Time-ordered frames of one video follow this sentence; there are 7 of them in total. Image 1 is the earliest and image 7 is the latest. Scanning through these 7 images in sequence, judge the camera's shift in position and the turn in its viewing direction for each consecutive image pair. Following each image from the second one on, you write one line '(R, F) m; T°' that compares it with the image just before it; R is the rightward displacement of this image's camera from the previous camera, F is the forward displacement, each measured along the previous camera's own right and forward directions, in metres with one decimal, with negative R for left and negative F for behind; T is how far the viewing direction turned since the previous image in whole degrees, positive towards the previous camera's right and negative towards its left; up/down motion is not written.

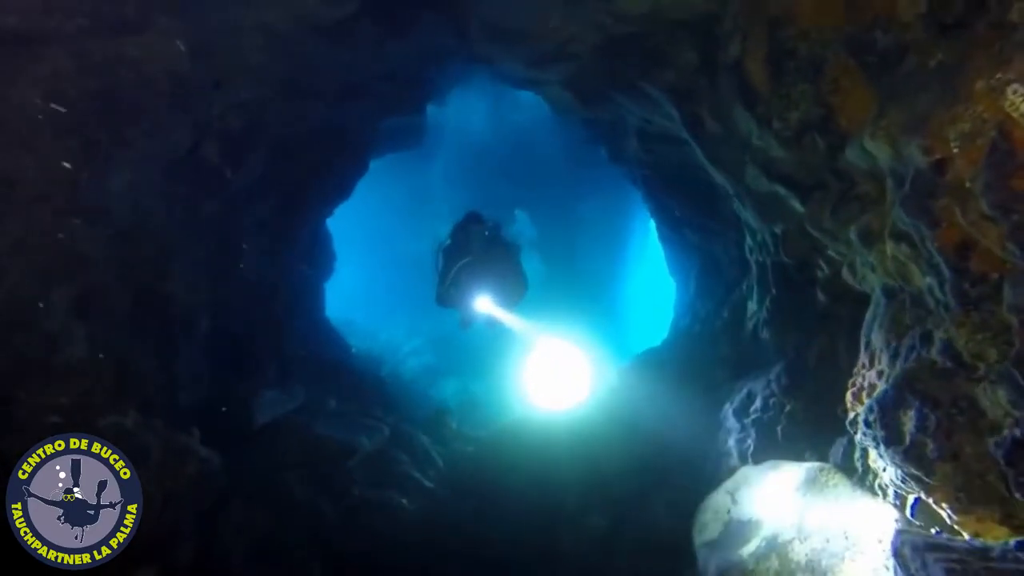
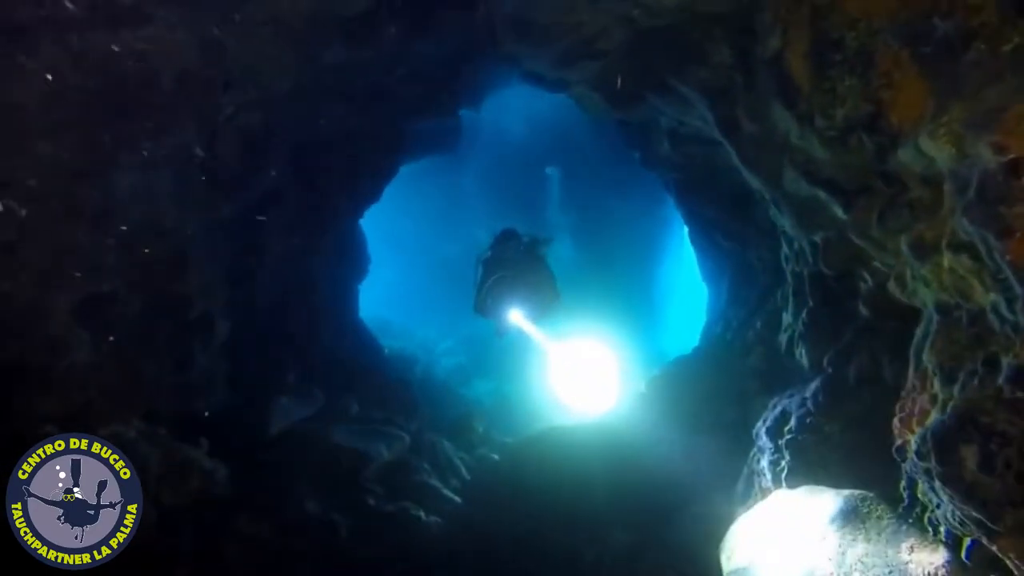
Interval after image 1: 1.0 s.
(+0.1, +0.3) m; -2°
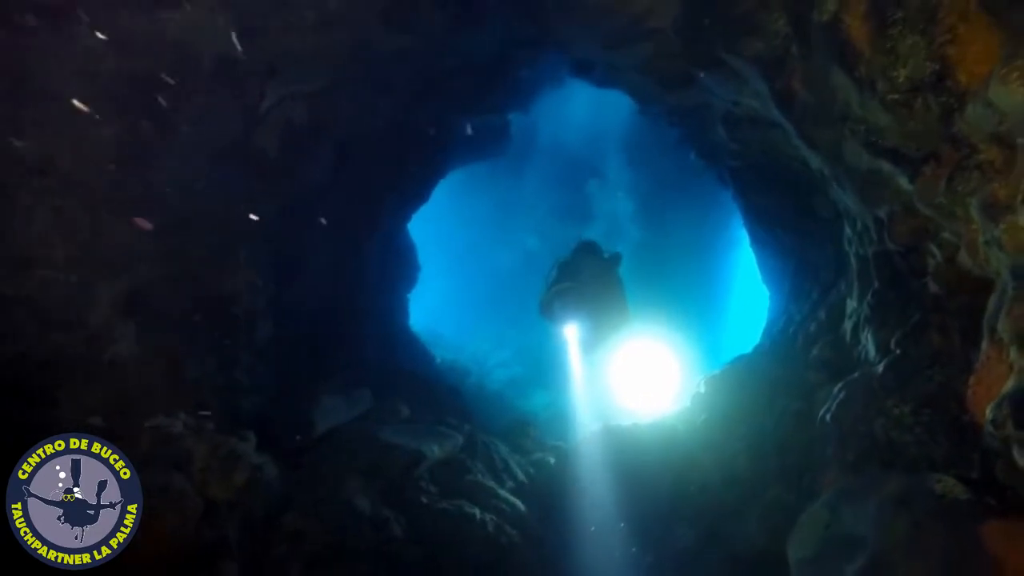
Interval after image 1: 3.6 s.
(0.0, +0.1) m; -4°
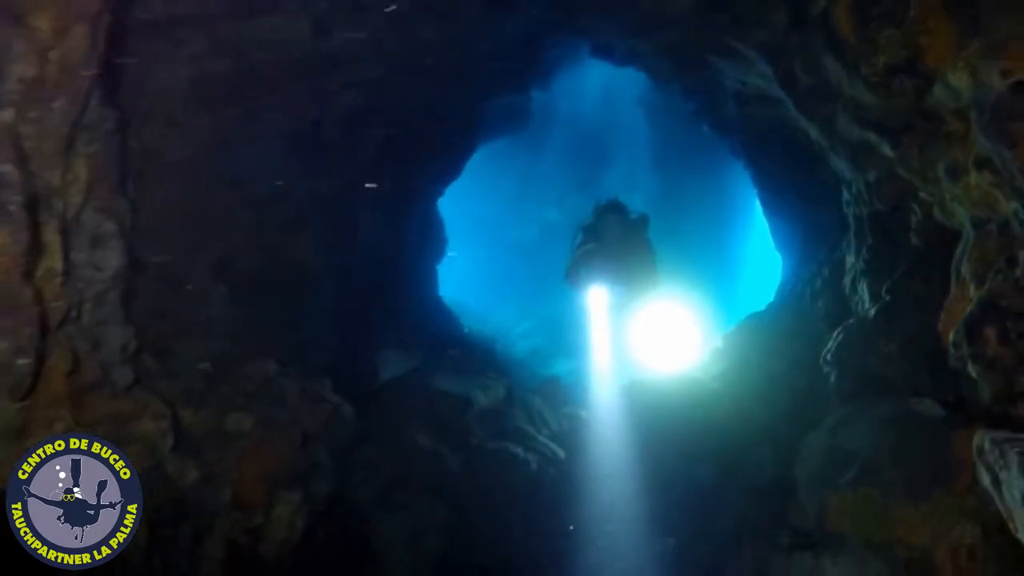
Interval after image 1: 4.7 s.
(-0.2, -0.7) m; -1°
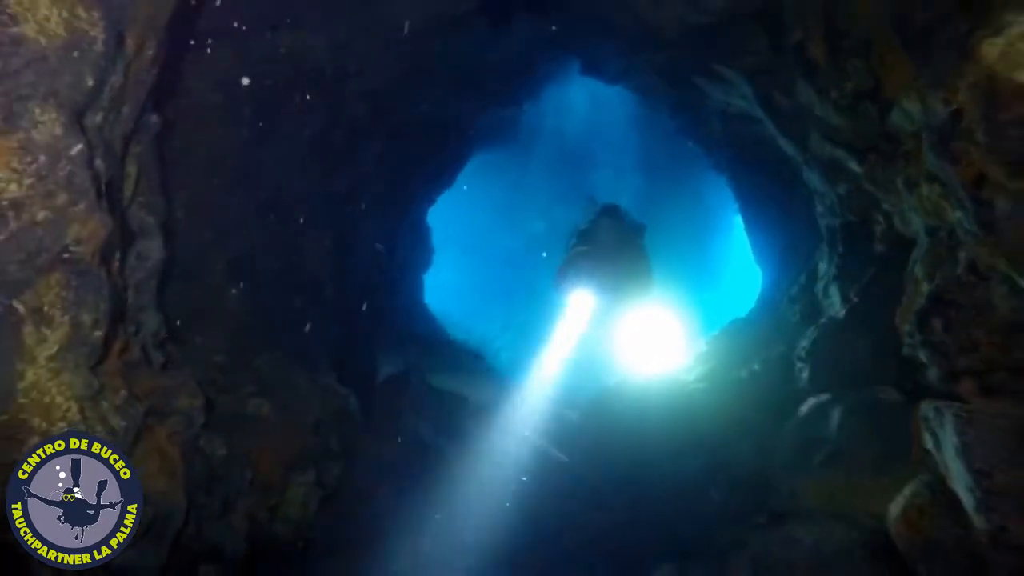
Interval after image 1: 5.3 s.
(-0.1, -0.4) m; +2°
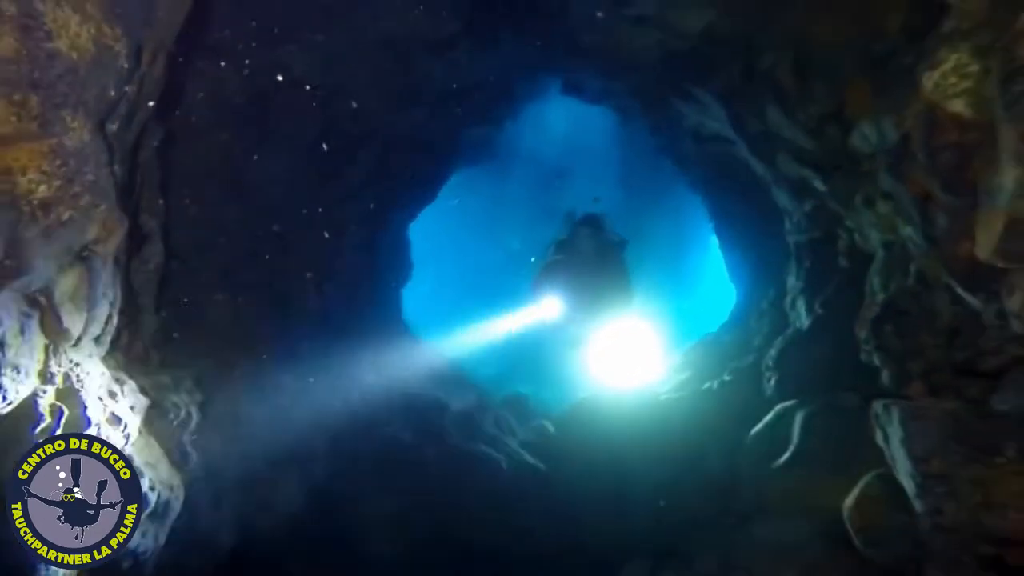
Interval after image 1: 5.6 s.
(0.0, -0.3) m; +2°
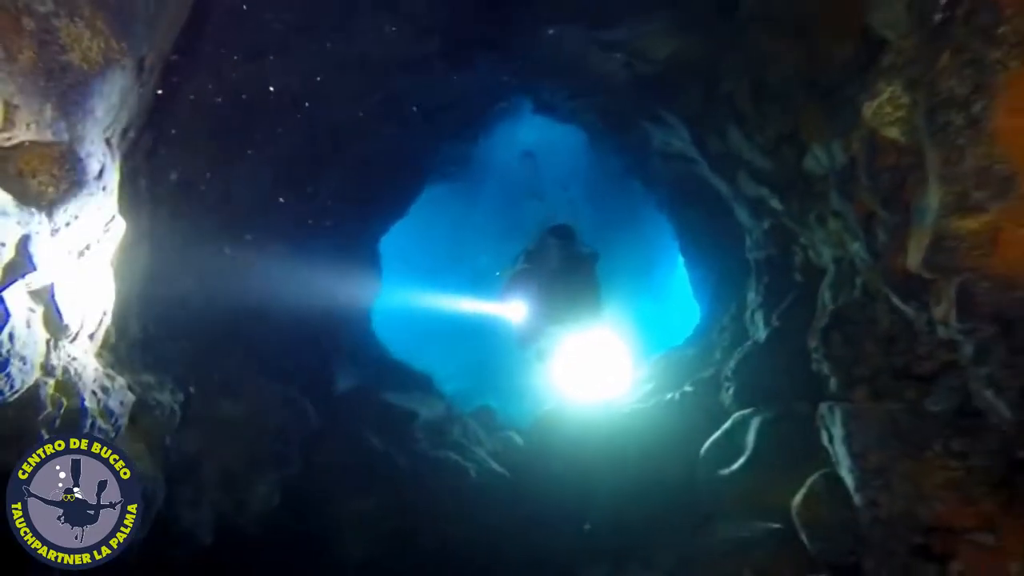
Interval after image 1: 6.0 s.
(0.0, -0.2) m; +2°
